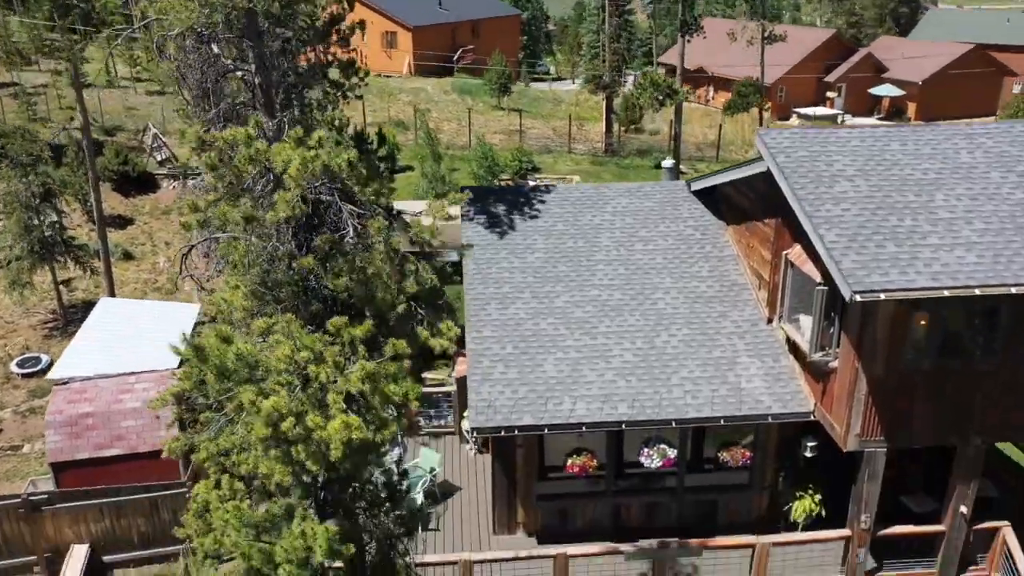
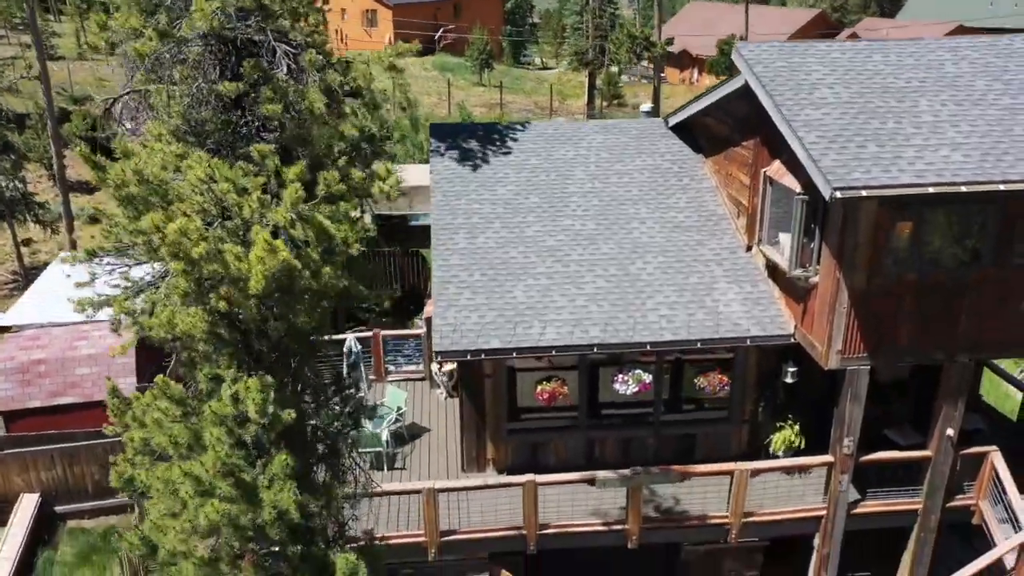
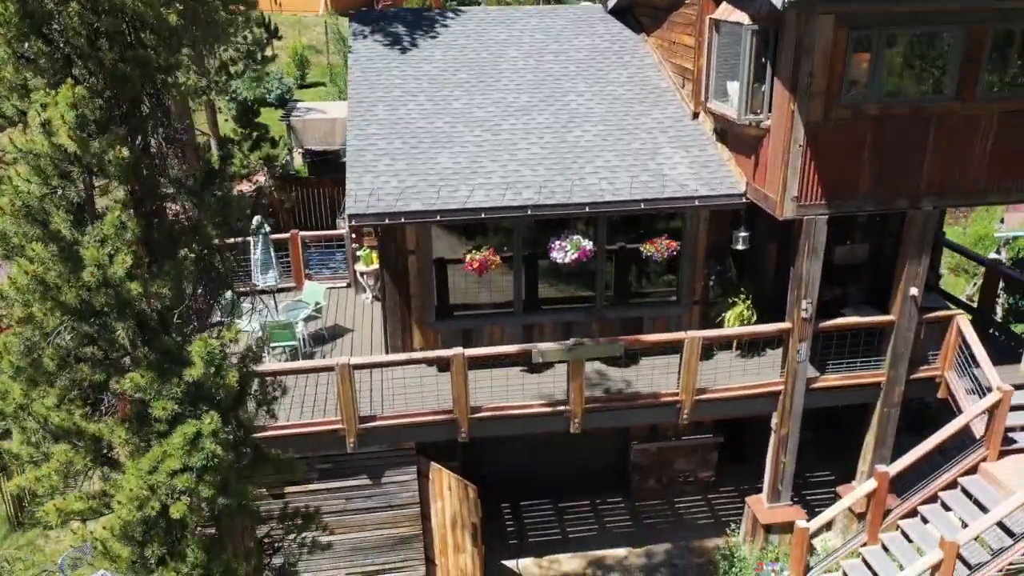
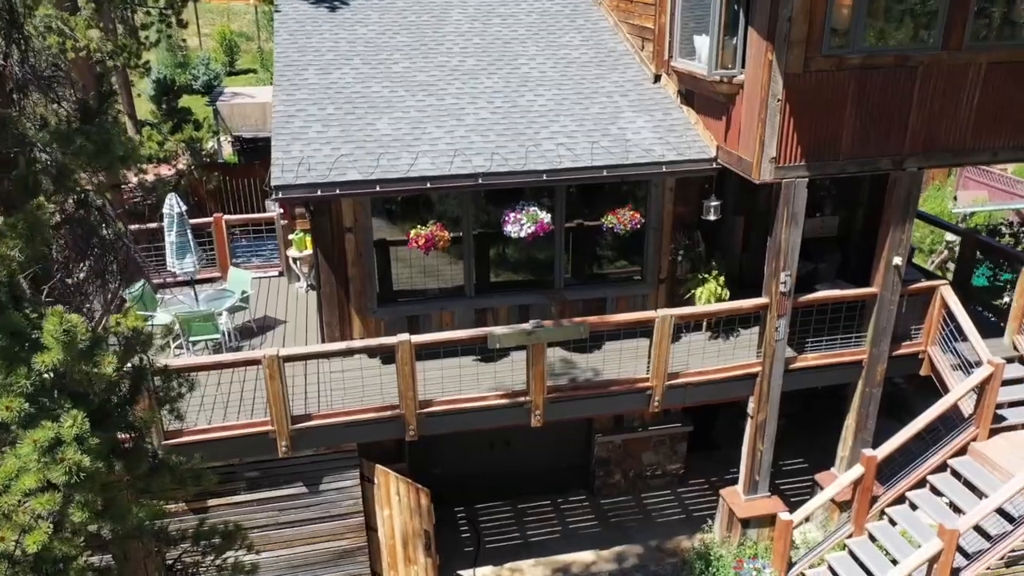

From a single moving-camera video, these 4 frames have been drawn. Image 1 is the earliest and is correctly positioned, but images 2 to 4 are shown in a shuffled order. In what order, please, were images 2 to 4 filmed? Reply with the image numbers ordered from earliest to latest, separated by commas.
2, 3, 4
